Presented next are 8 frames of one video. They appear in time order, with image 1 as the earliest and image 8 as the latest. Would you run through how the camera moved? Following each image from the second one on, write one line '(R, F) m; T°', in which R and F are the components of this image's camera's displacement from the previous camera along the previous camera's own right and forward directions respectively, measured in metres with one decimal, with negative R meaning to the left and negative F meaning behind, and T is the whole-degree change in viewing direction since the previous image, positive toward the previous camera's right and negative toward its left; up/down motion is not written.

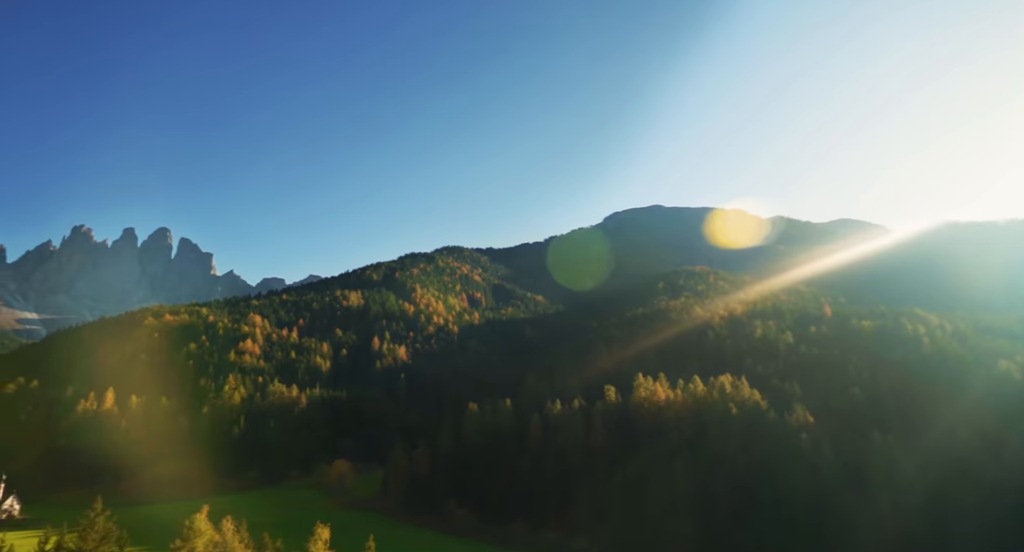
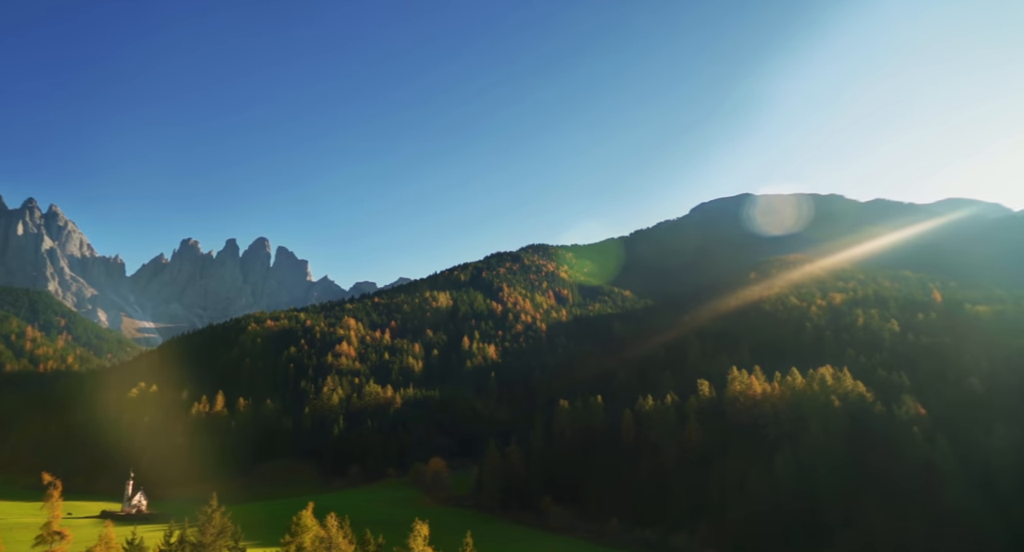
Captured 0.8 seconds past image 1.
(-0.1, -17.0) m; -6°
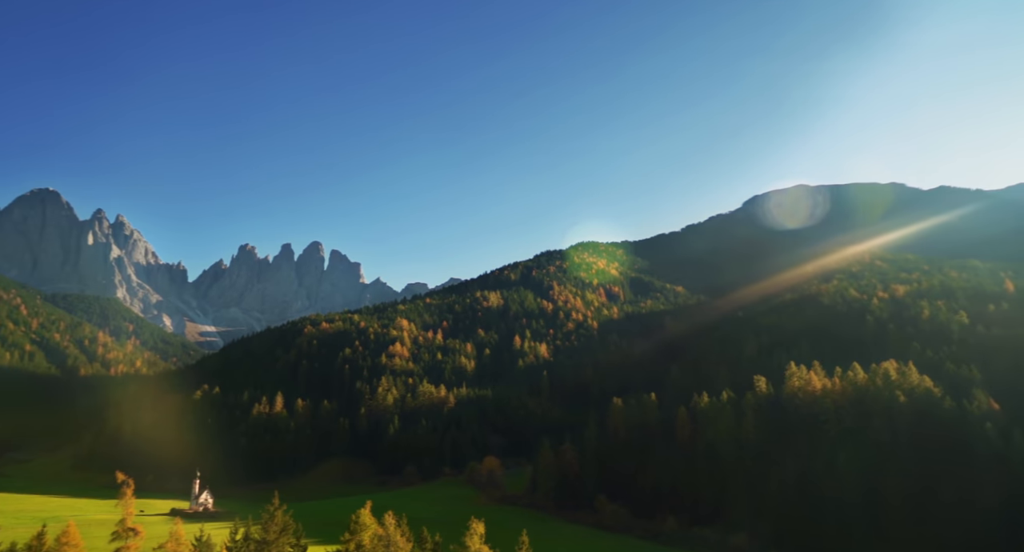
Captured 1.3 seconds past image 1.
(-0.2, -7.4) m; -3°
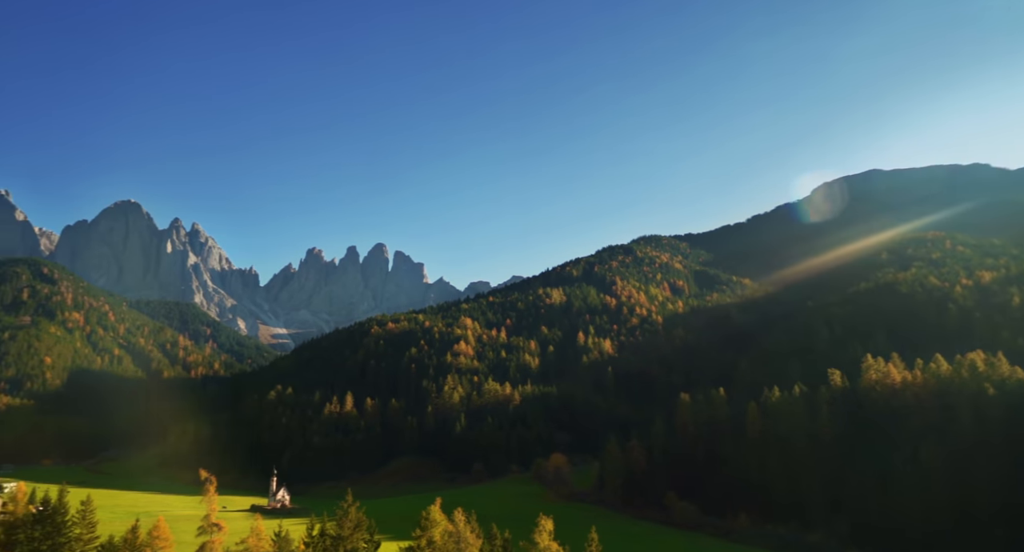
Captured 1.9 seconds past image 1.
(-0.6, -6.4) m; -4°
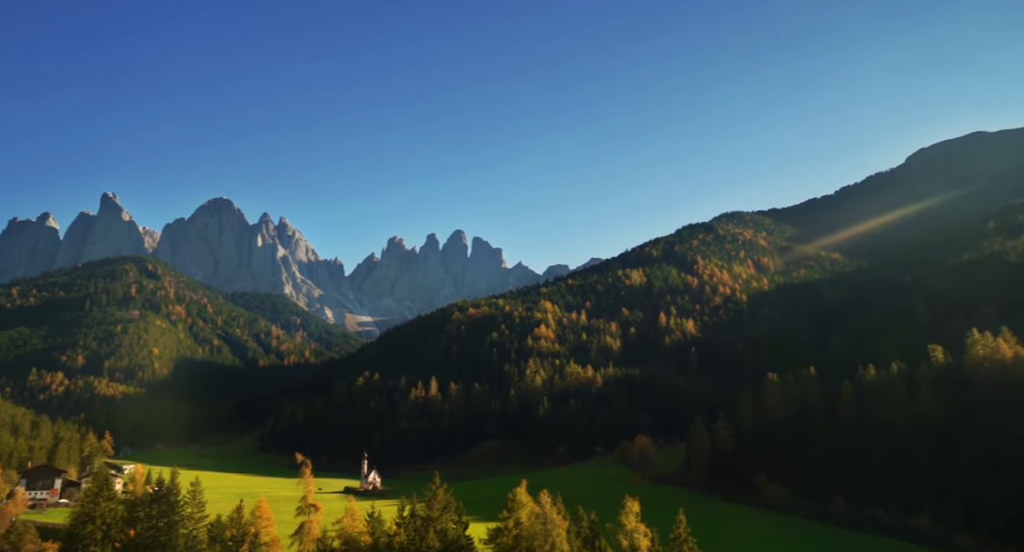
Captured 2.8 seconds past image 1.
(0.0, -5.6) m; -5°
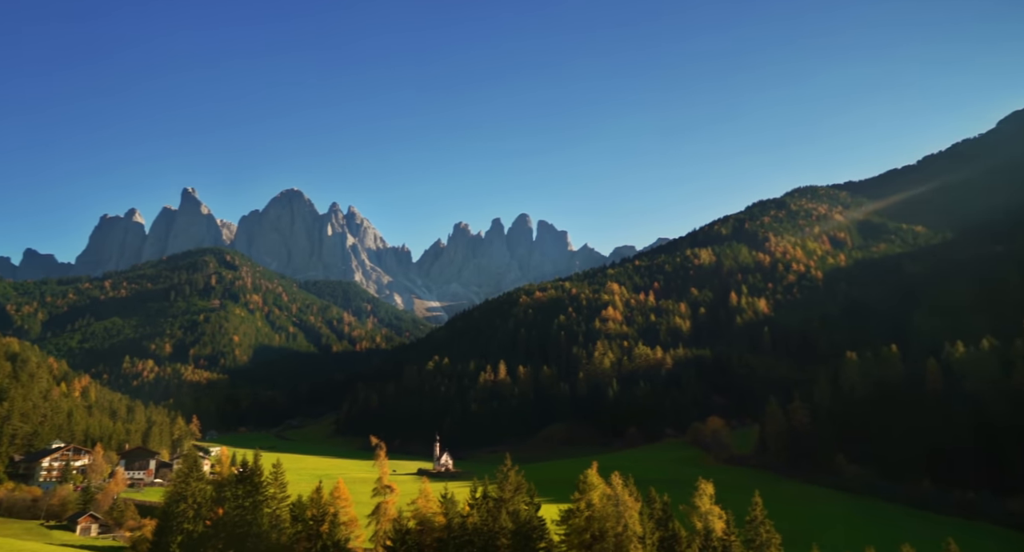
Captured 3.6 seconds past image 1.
(+0.1, -3.2) m; -4°
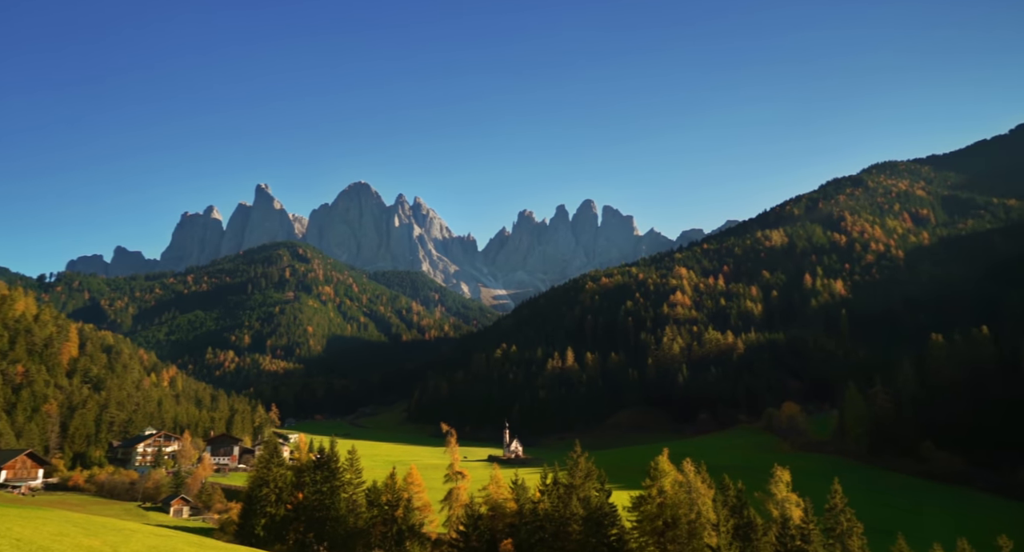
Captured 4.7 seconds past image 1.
(-0.1, -2.1) m; -4°
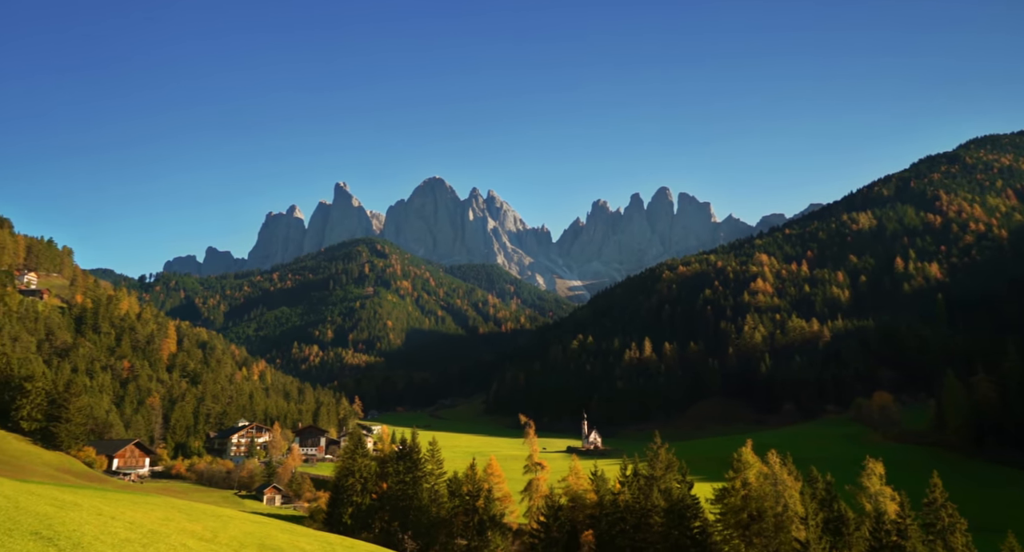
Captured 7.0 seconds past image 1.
(-0.1, -1.4) m; -5°
